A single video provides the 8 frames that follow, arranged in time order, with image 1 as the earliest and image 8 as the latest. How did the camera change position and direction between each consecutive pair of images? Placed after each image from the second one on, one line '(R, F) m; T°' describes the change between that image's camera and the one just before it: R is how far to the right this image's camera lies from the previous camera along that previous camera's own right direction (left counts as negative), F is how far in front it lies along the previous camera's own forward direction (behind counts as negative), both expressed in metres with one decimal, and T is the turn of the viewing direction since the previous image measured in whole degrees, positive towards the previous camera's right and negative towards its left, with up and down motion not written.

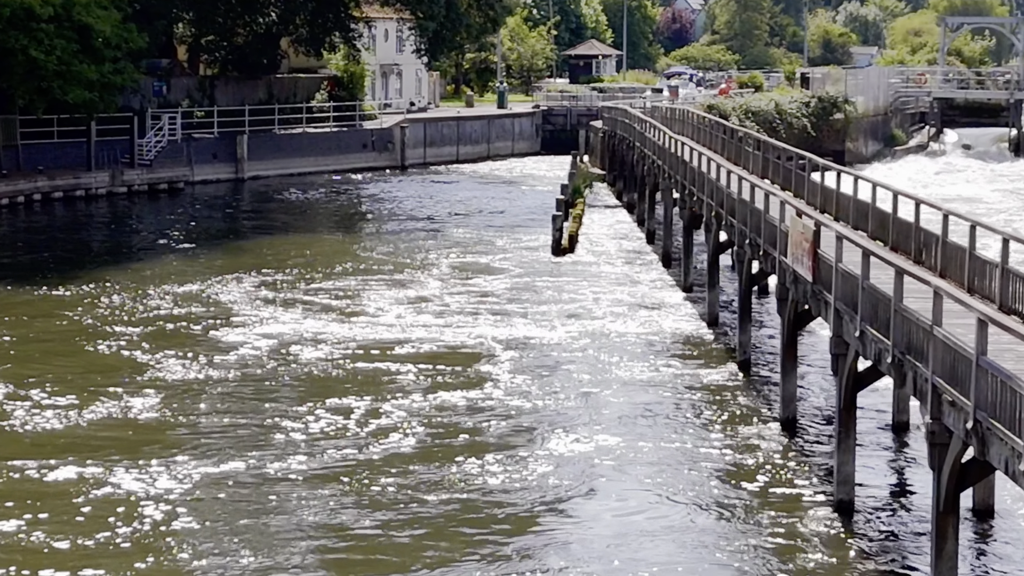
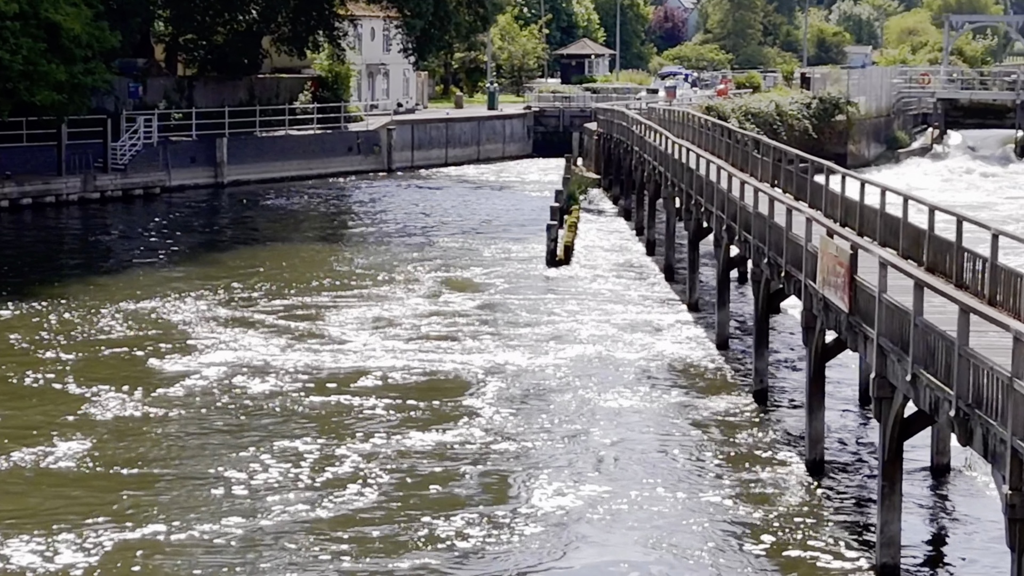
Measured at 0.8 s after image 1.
(-0.1, +2.4) m; 0°
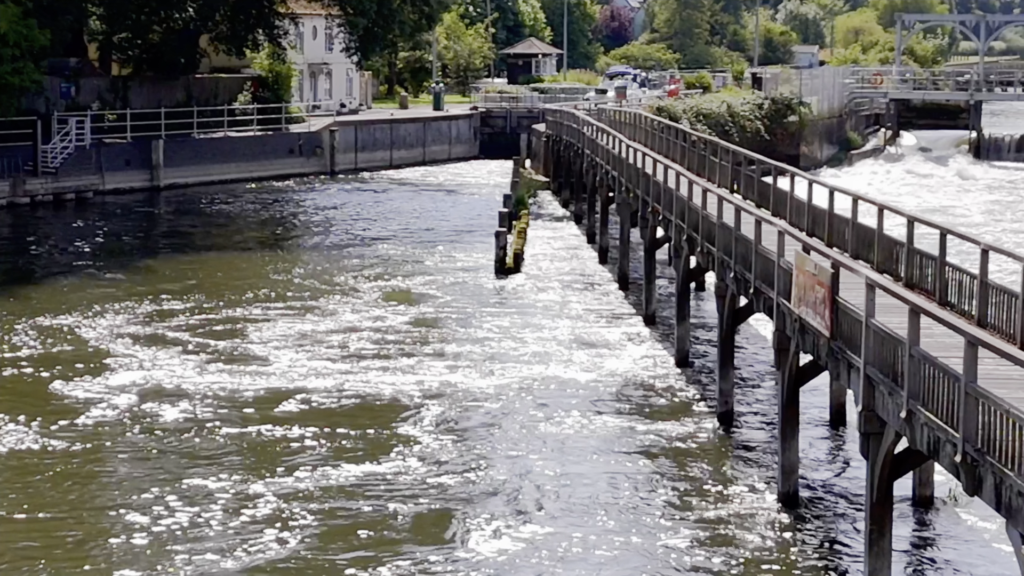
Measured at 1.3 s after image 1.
(0.0, +1.6) m; +2°
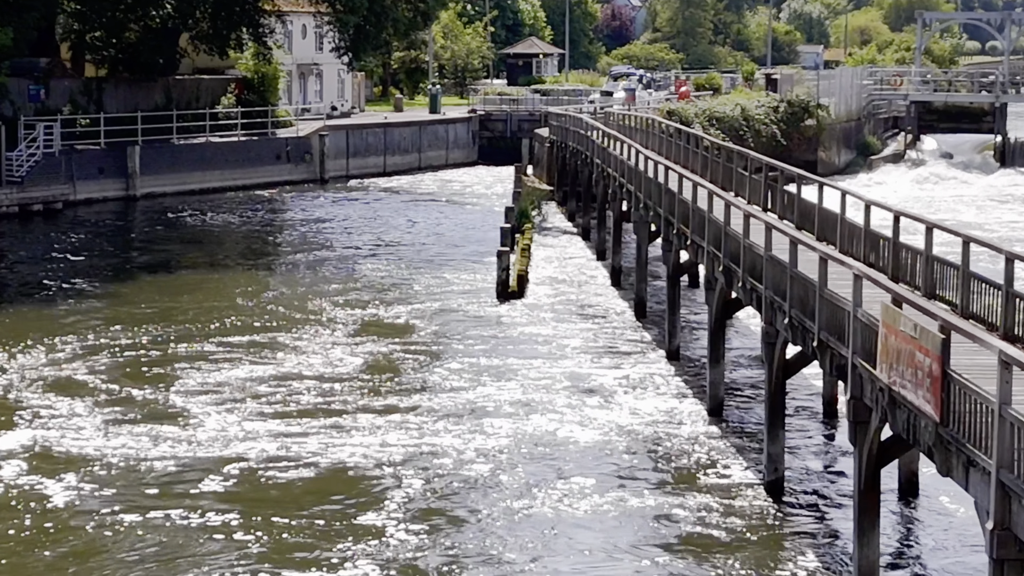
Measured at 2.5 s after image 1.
(-0.1, +3.6) m; 0°
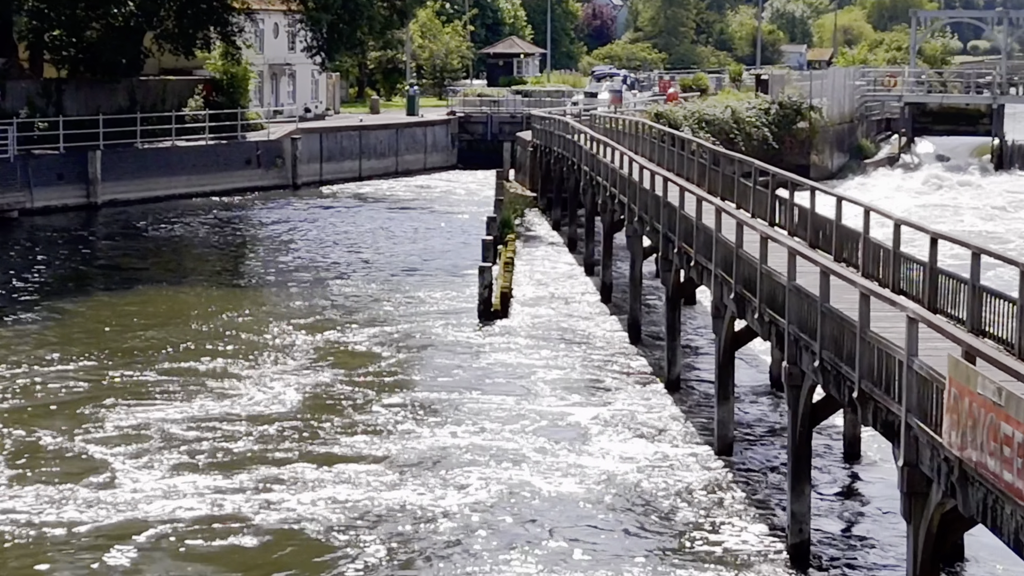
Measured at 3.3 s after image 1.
(-0.1, +2.4) m; +1°
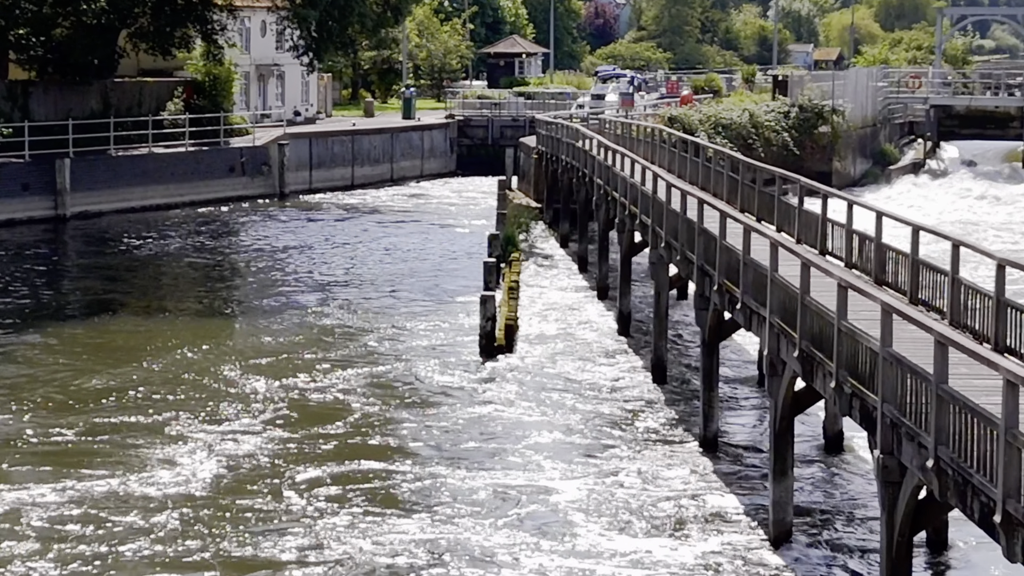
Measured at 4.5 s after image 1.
(-0.1, +3.7) m; 0°
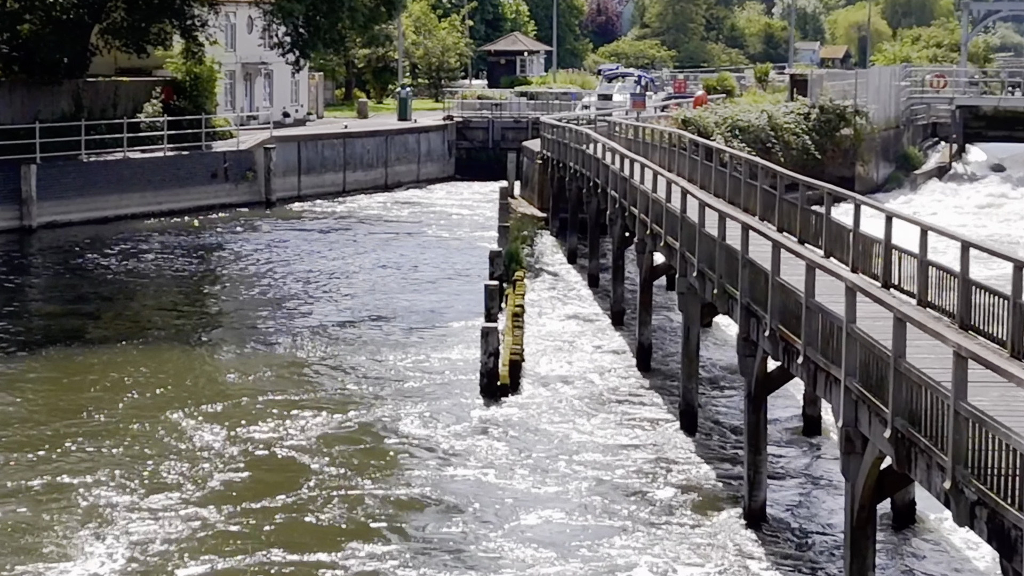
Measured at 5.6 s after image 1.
(-0.1, +3.4) m; 0°
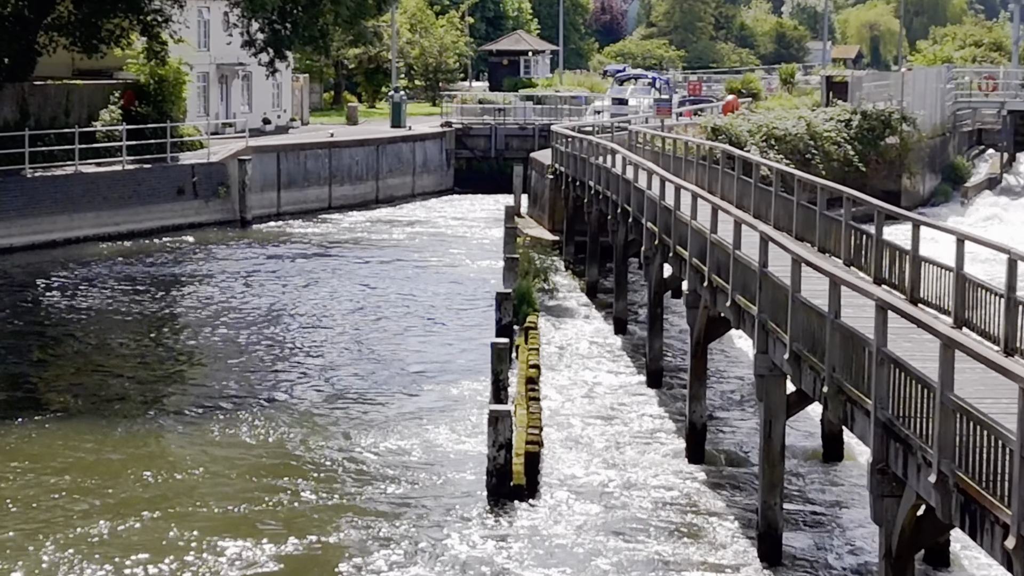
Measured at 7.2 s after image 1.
(-0.2, +5.5) m; 0°
